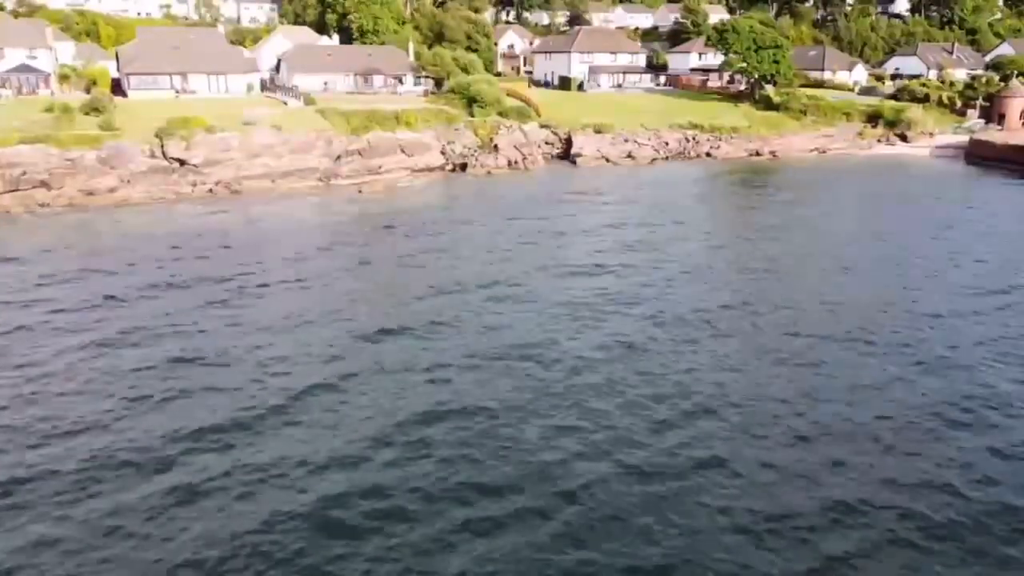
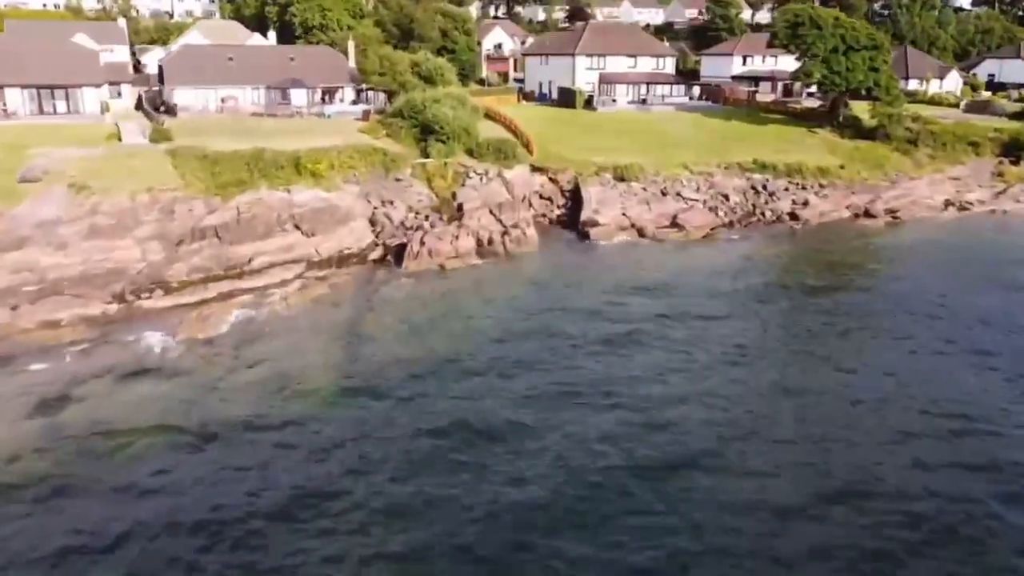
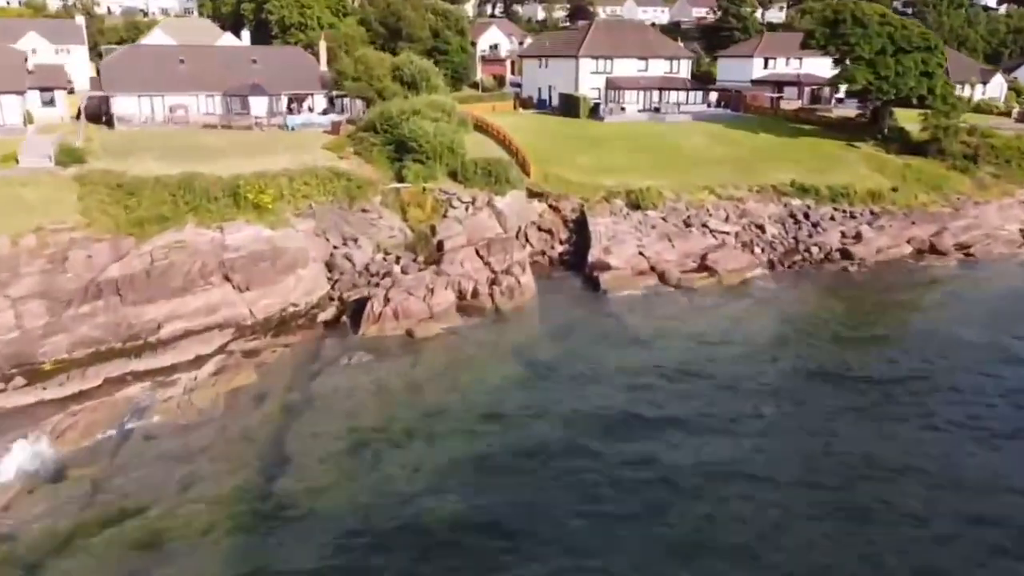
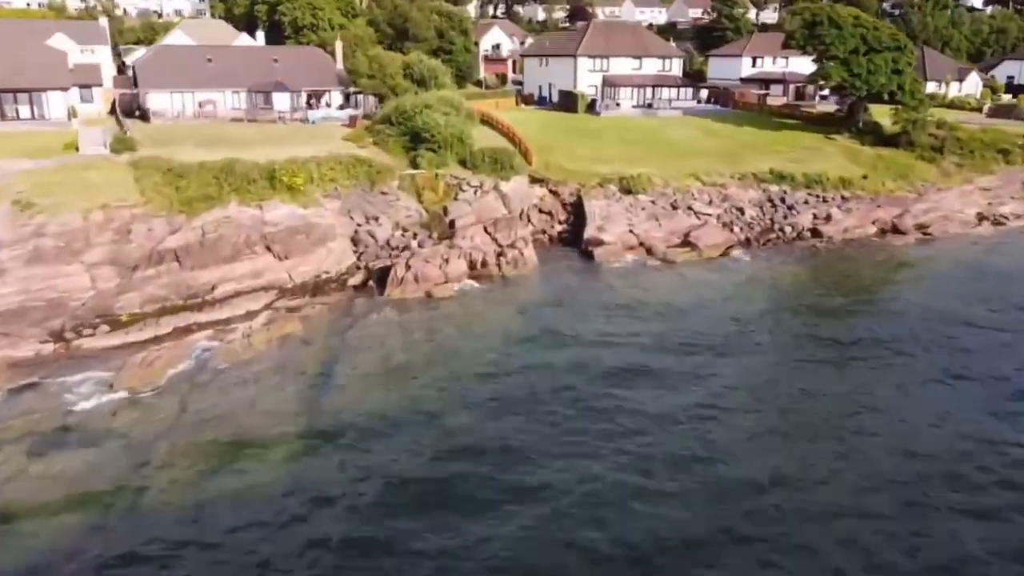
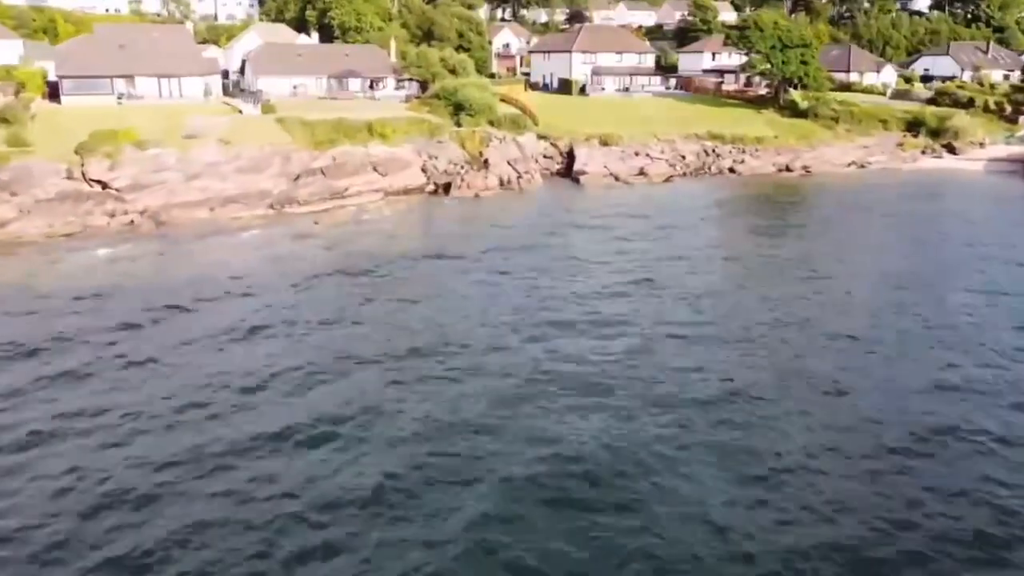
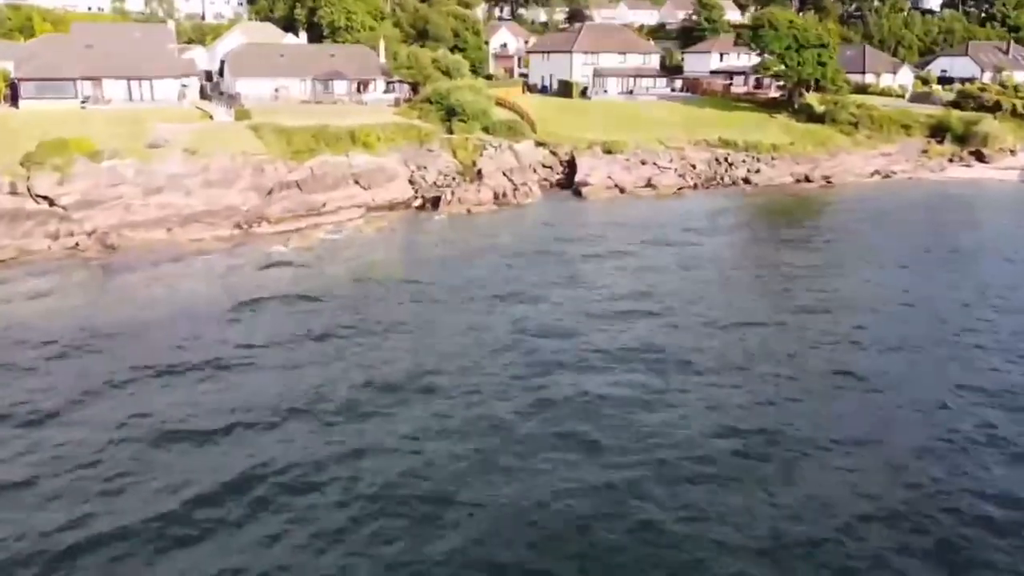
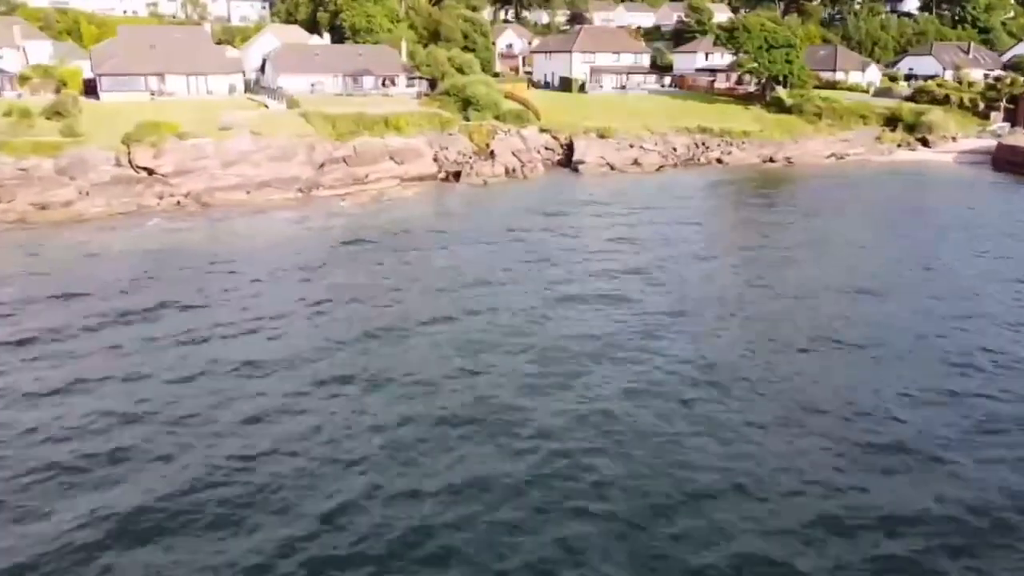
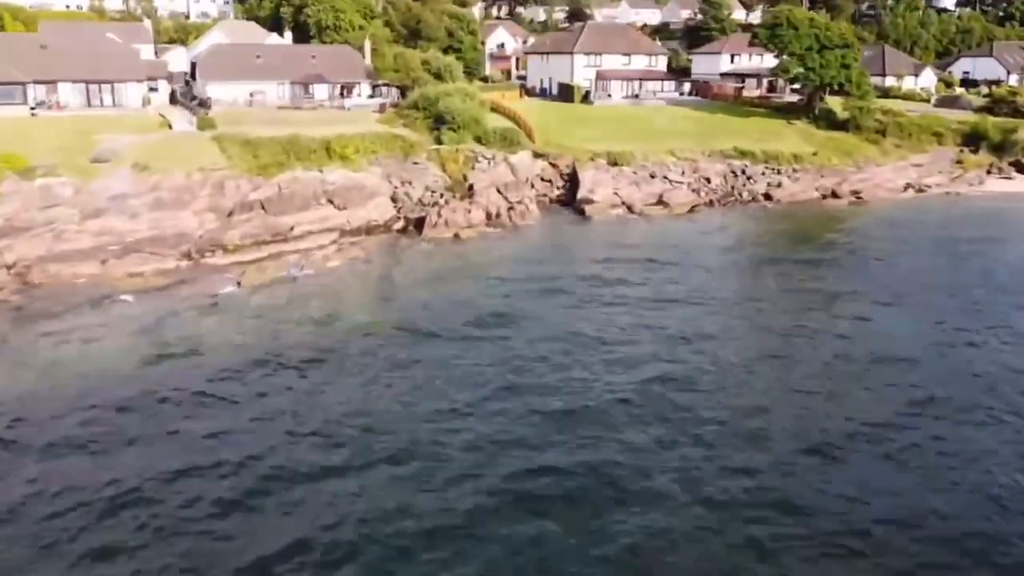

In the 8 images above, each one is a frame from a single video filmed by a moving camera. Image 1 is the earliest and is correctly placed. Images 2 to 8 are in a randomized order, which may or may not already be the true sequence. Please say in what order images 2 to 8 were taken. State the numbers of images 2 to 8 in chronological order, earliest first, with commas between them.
7, 5, 6, 8, 2, 4, 3
